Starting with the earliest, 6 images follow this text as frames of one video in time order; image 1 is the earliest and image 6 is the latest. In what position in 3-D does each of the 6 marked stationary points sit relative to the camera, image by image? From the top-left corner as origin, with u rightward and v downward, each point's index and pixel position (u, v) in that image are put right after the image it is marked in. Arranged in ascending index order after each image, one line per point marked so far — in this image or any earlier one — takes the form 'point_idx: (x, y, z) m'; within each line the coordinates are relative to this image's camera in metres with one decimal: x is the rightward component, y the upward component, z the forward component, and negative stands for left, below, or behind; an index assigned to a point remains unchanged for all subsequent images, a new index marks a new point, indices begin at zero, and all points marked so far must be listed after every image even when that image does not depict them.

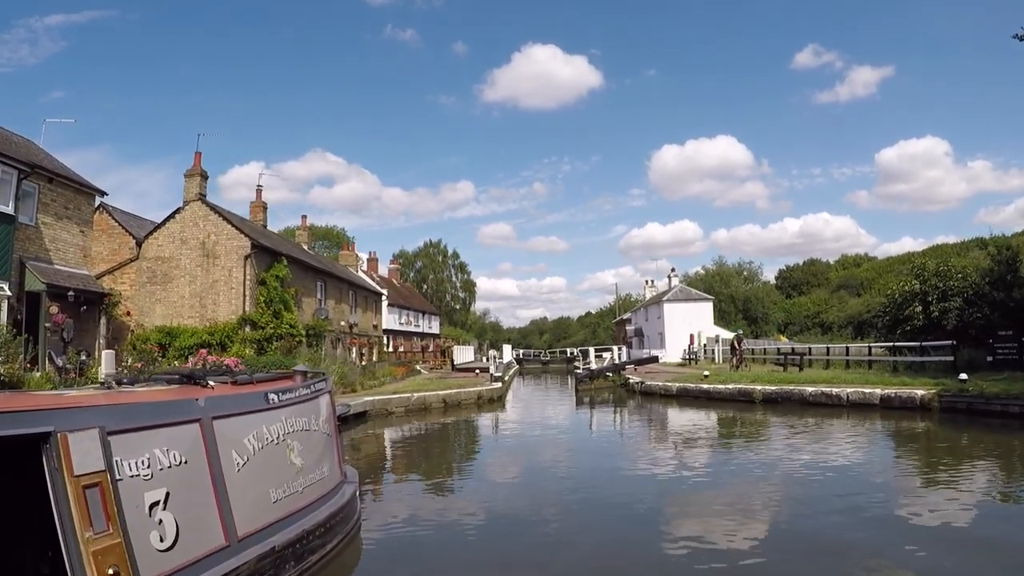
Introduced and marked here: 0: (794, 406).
0: (+8.0, -3.3, +18.8) m
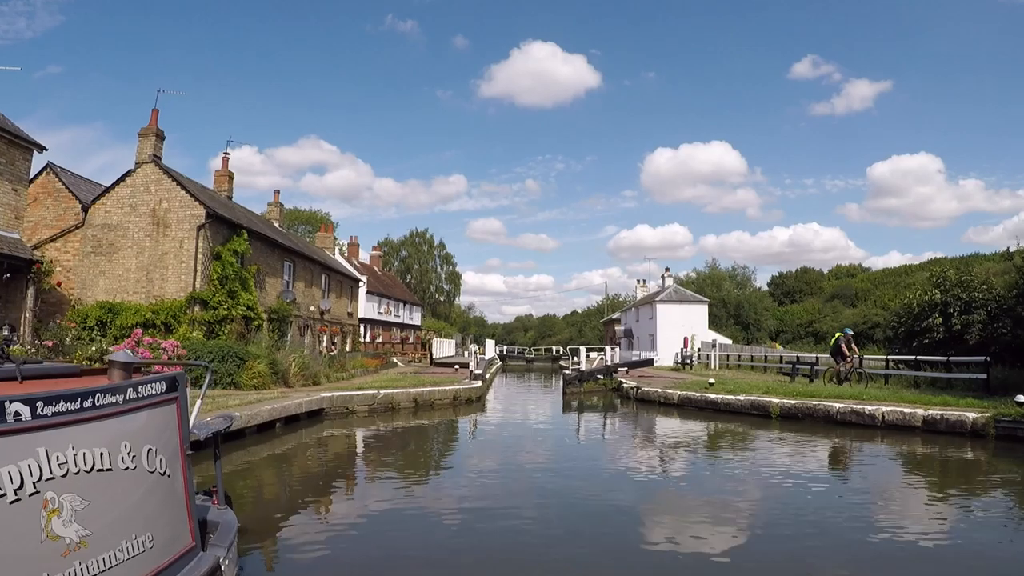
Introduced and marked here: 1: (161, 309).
0: (+7.5, -3.3, +16.5) m
1: (-10.3, -0.6, +19.8) m
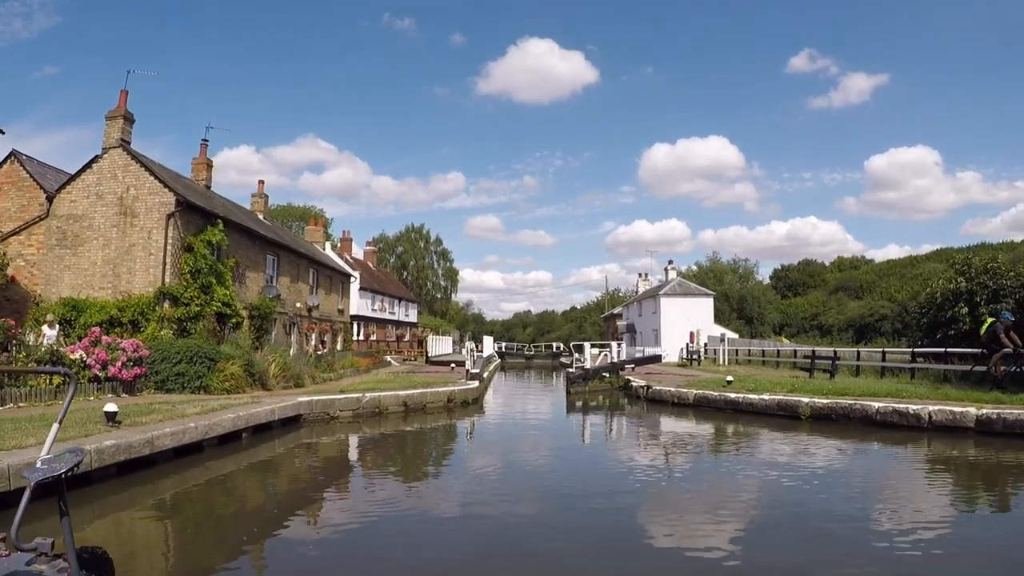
0: (+7.5, -3.0, +14.8) m
1: (-10.3, -0.5, +18.1) m
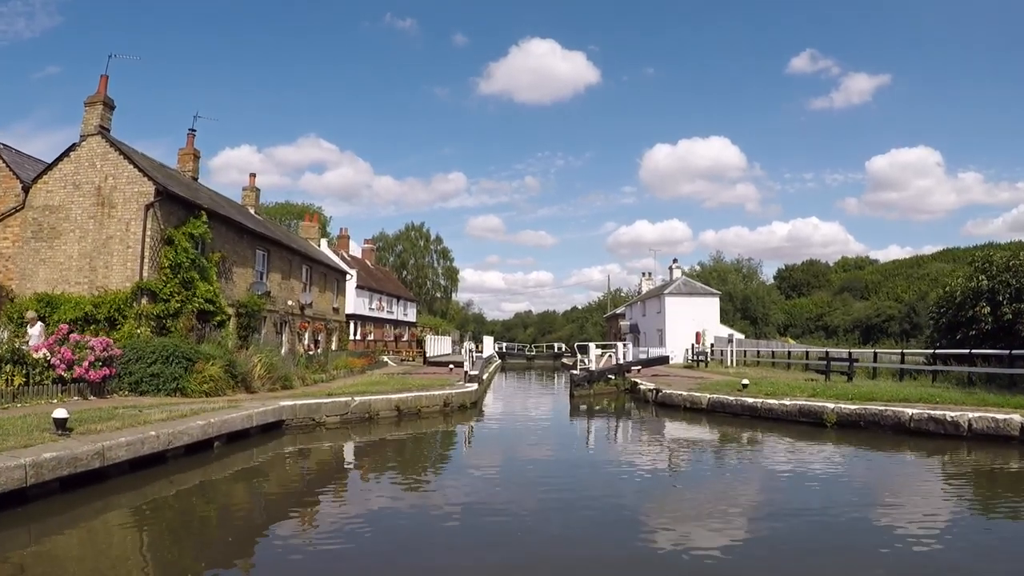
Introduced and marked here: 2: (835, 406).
0: (+7.5, -3.0, +13.7) m
1: (-10.3, -0.3, +17.0) m
2: (+7.0, -2.6, +14.7) m
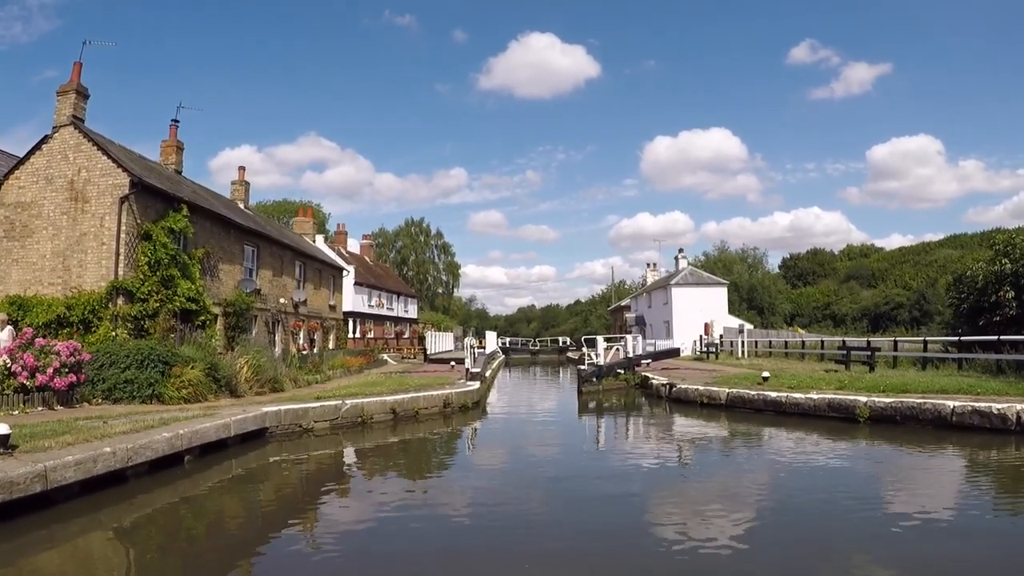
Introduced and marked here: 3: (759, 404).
0: (+7.6, -2.6, +12.6) m
1: (-10.2, -0.3, +15.9) m
2: (+7.1, -2.2, +13.6) m
3: (+5.7, -2.7, +15.7) m
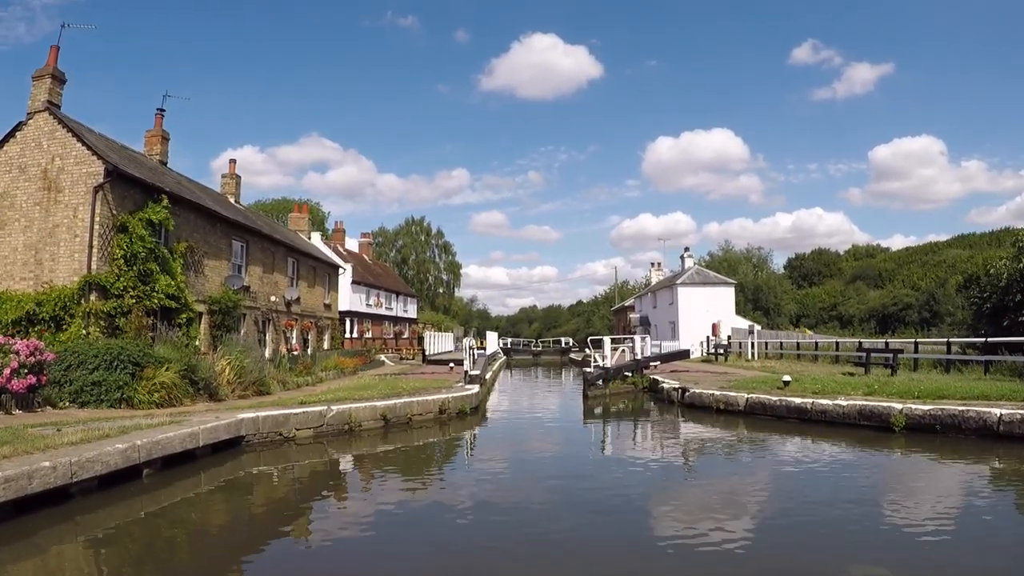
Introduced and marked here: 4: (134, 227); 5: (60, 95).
0: (+7.6, -2.6, +11.4) m
1: (-10.2, -0.2, +14.8) m
2: (+7.1, -2.2, +12.4) m
3: (+5.7, -2.6, +14.6) m
4: (-9.0, +1.4, +16.2) m
5: (-11.7, +5.0, +17.5) m
